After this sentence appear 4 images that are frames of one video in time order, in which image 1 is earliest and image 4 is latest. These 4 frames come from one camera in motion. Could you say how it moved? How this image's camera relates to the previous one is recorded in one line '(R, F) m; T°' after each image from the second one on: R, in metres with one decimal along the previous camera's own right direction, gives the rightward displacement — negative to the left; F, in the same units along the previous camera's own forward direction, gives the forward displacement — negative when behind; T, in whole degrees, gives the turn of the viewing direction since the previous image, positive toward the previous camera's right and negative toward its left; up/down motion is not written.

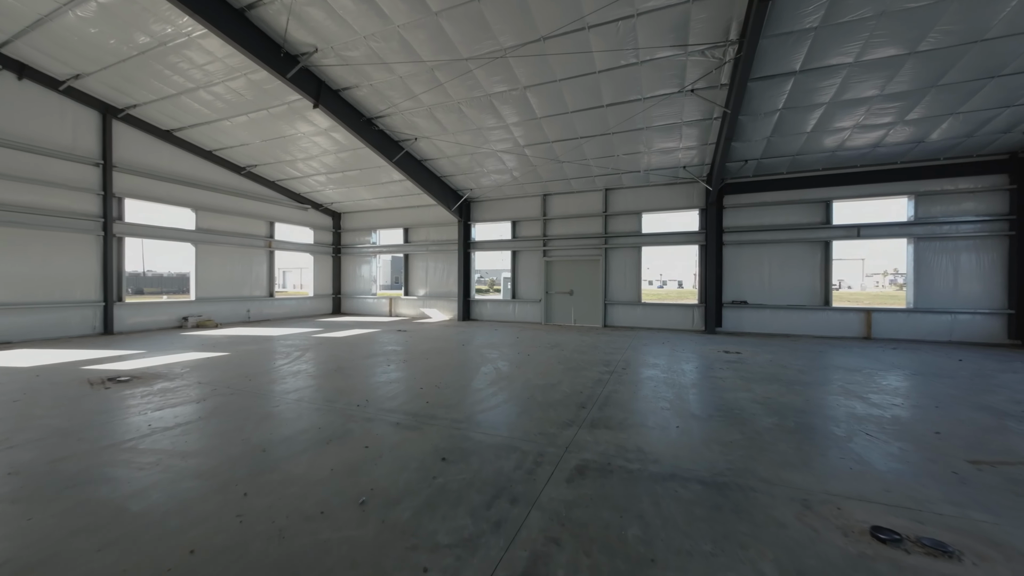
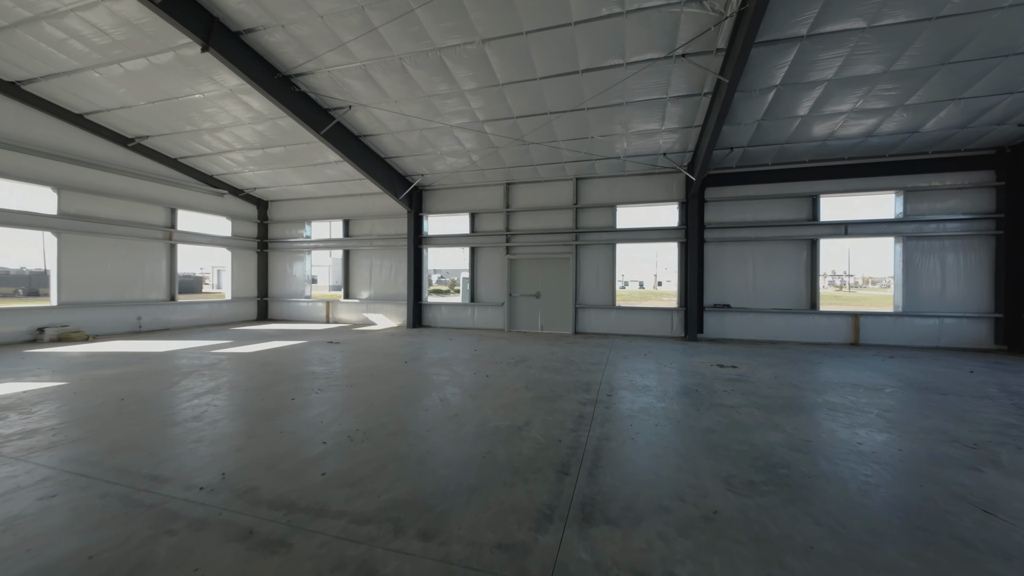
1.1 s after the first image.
(+0.1, +1.2) m; +6°
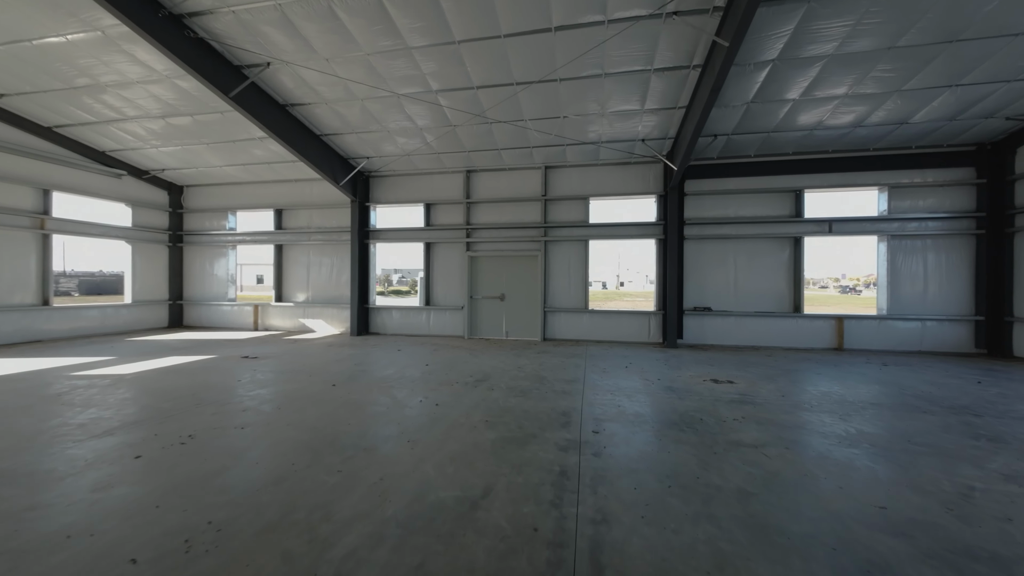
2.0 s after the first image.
(+0.1, +1.0) m; +5°
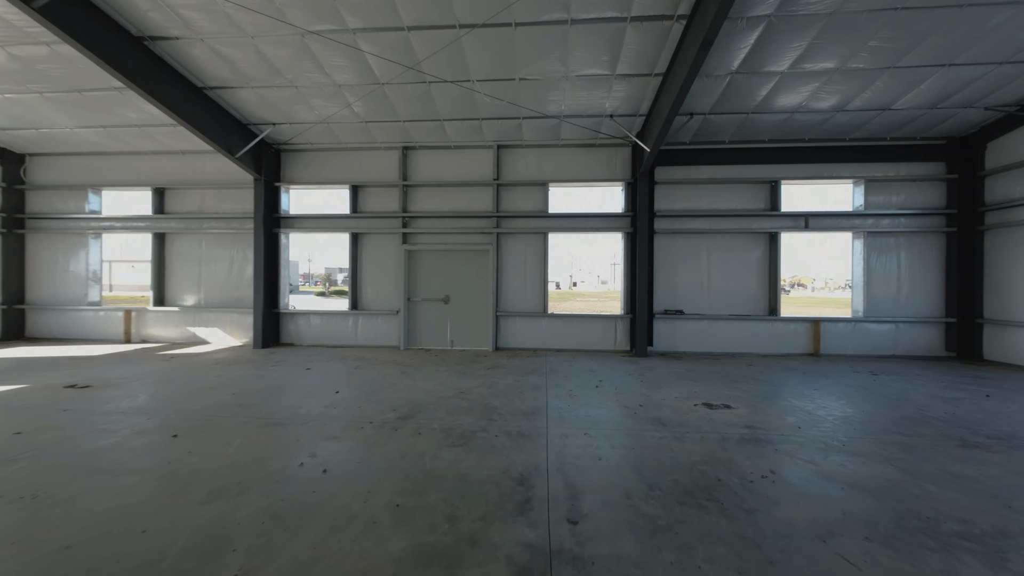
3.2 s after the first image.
(+0.1, +1.1) m; +7°
